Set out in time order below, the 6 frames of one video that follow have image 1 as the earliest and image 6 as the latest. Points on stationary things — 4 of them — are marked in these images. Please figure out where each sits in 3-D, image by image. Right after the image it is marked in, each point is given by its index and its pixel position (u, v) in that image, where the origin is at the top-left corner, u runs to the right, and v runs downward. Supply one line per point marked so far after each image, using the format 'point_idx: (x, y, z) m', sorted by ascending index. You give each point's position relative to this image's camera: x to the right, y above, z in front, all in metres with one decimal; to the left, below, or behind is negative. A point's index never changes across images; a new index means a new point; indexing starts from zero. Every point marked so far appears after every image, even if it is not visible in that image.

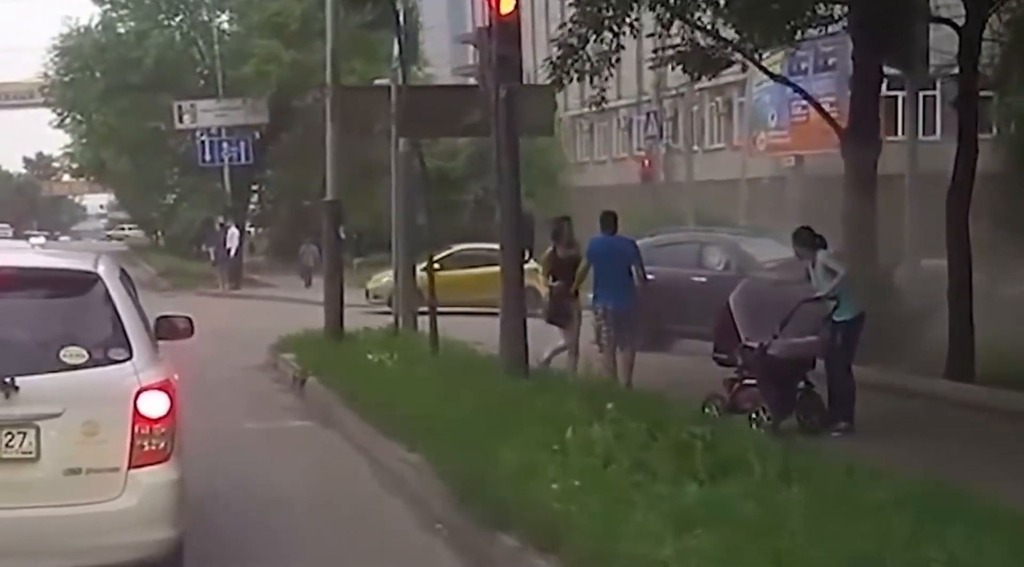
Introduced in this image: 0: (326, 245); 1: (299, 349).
0: (-1.9, +0.5, +19.9) m
1: (-2.1, -0.7, +19.1) m
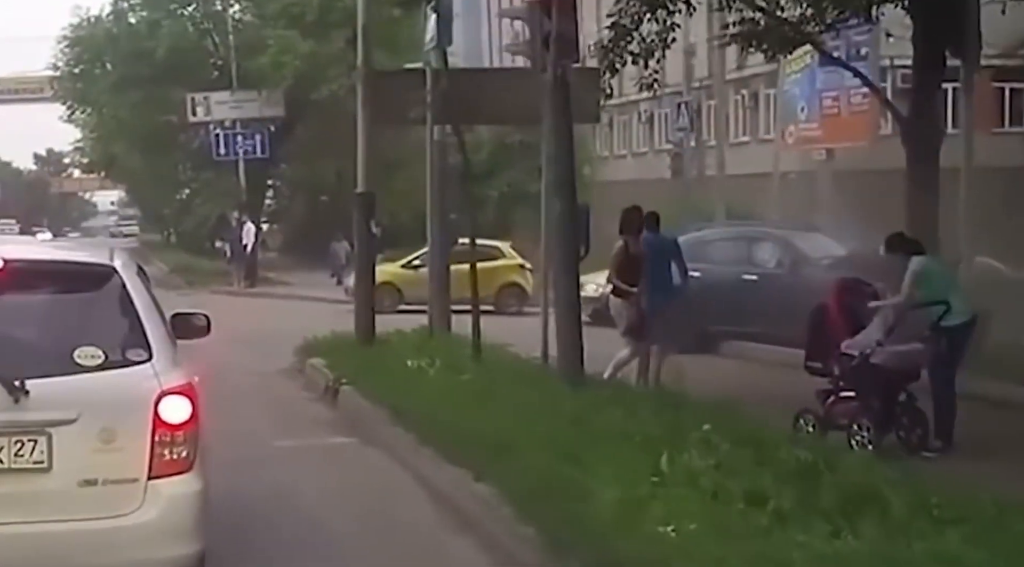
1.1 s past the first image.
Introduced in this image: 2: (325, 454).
0: (-1.5, +0.5, +18.4) m
1: (-1.7, -0.7, +17.7) m
2: (-1.1, -1.1, +11.7) m
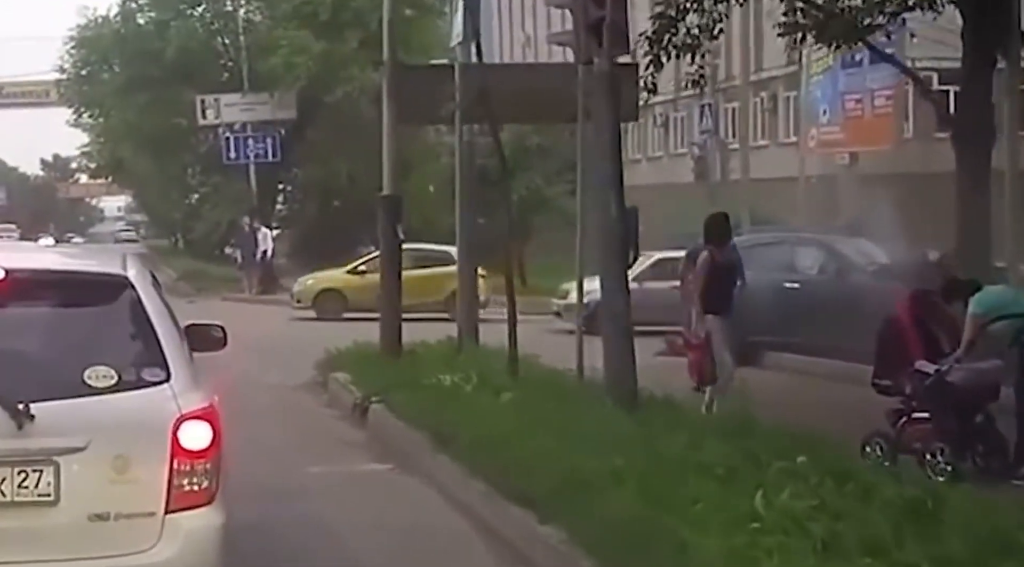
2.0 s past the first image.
0: (-1.2, +0.4, +17.3) m
1: (-1.4, -0.7, +16.6) m
2: (-0.8, -1.1, +10.6) m
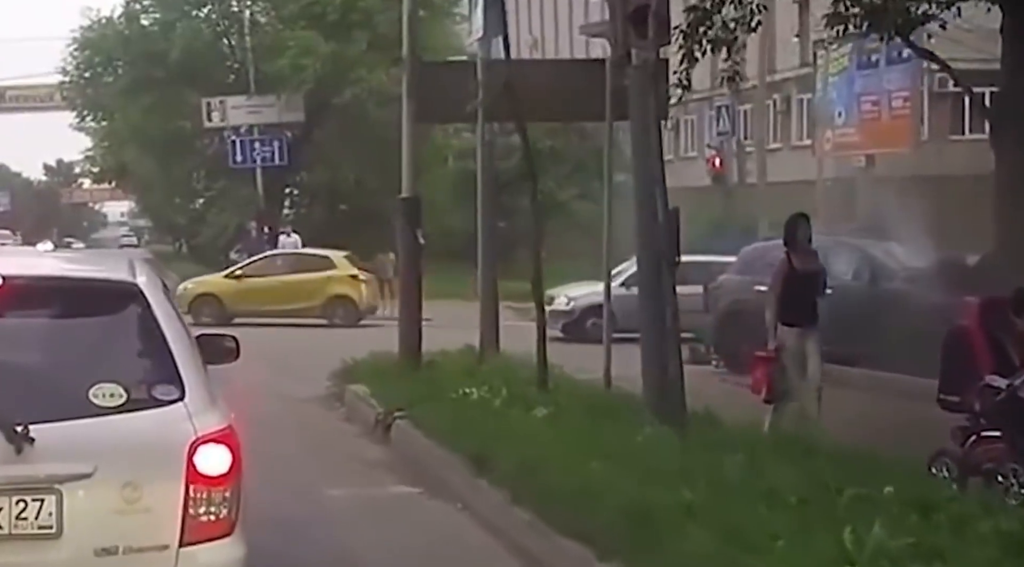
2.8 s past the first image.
0: (-1.0, +0.3, +16.5) m
1: (-1.2, -0.8, +15.7) m
2: (-0.6, -1.2, +9.8) m
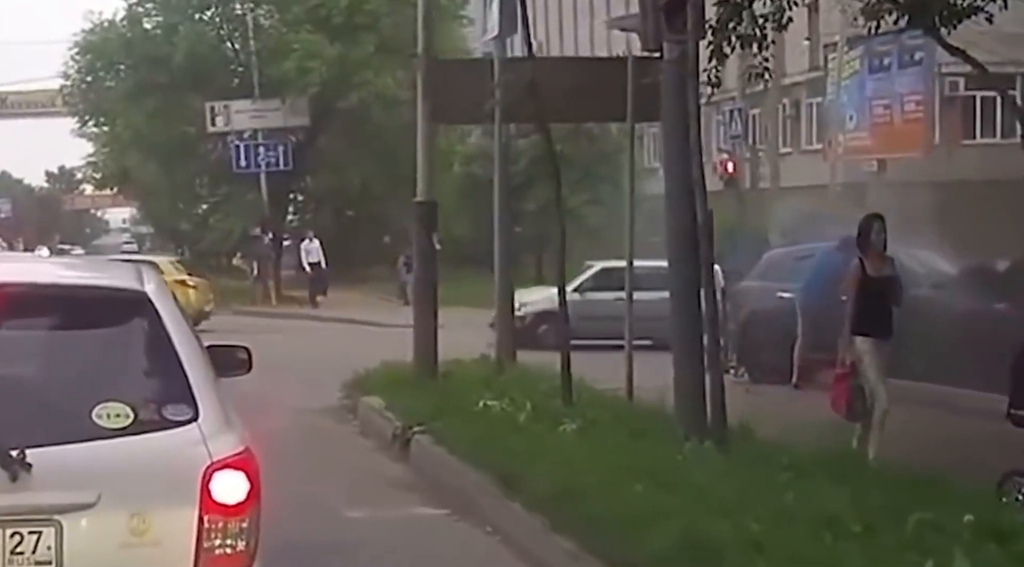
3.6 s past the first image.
0: (-0.8, +0.3, +15.8) m
1: (-1.0, -0.9, +15.1) m
2: (-0.5, -1.2, +9.1) m
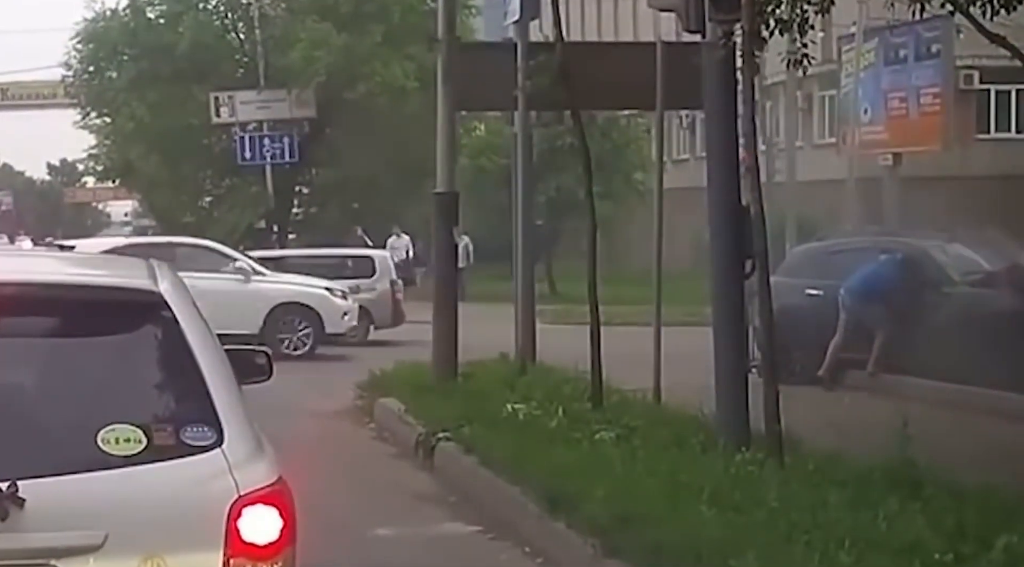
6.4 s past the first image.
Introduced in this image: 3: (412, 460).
0: (-0.6, +0.3, +15.1) m
1: (-0.8, -0.8, +14.3) m
2: (-0.3, -1.2, +8.3) m
3: (-0.6, -1.1, +11.7) m
